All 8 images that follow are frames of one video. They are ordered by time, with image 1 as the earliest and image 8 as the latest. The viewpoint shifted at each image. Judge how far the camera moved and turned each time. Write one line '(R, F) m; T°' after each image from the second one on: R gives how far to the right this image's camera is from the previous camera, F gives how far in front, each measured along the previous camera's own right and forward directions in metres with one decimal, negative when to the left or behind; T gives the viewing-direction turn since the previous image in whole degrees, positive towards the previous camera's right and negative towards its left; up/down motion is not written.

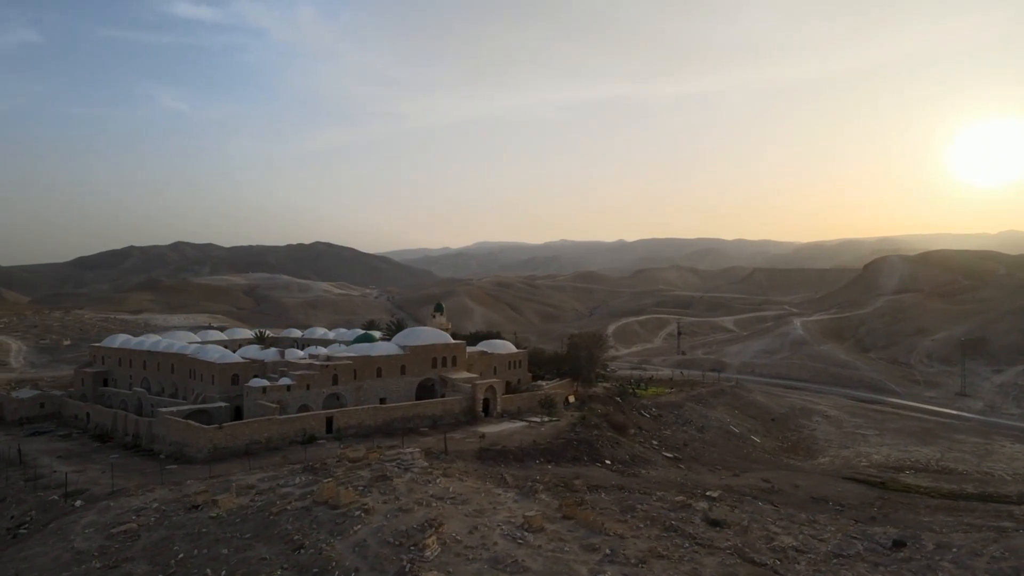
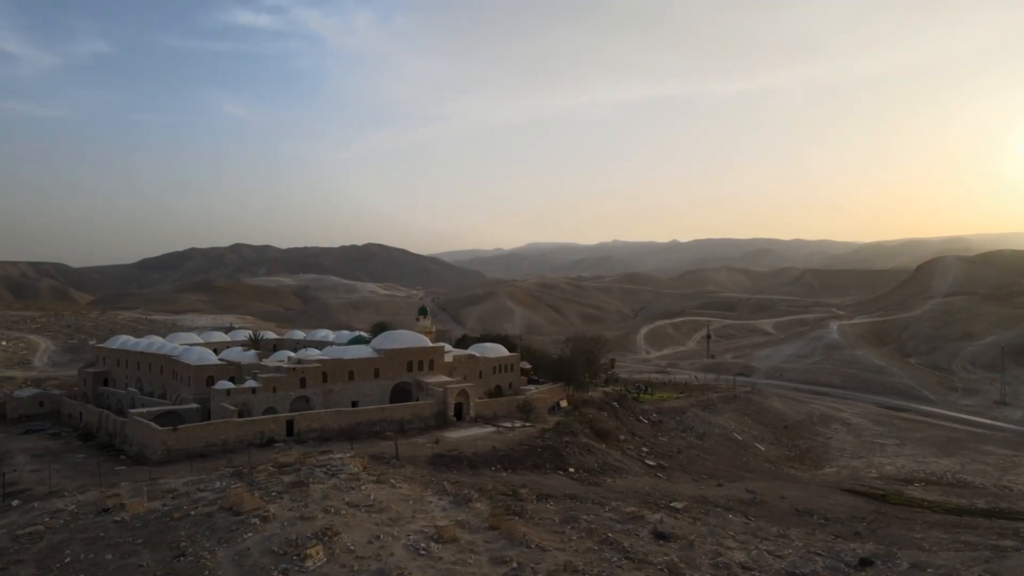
(+2.5, +0.5) m; -4°
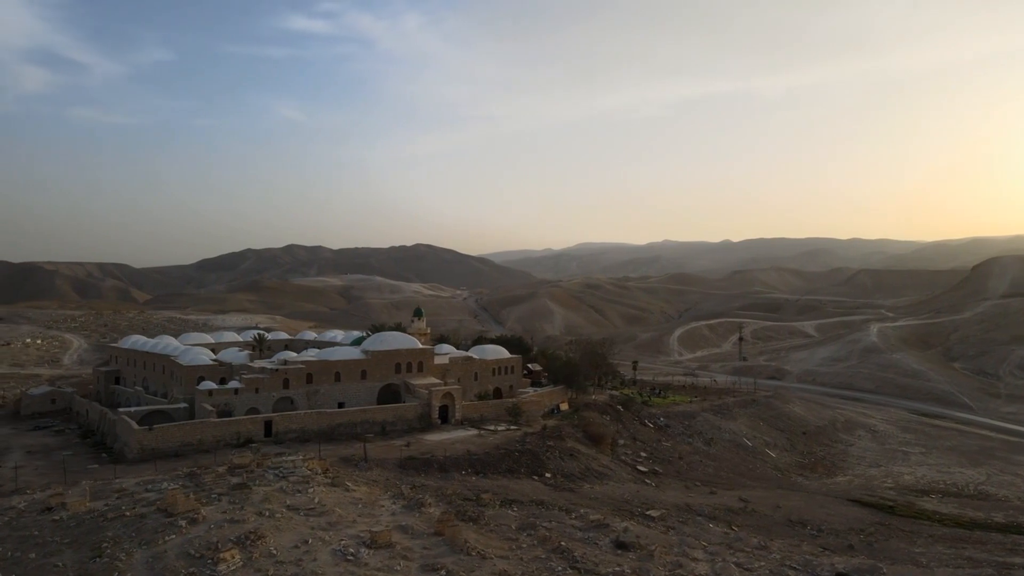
(+2.0, +0.3) m; -3°
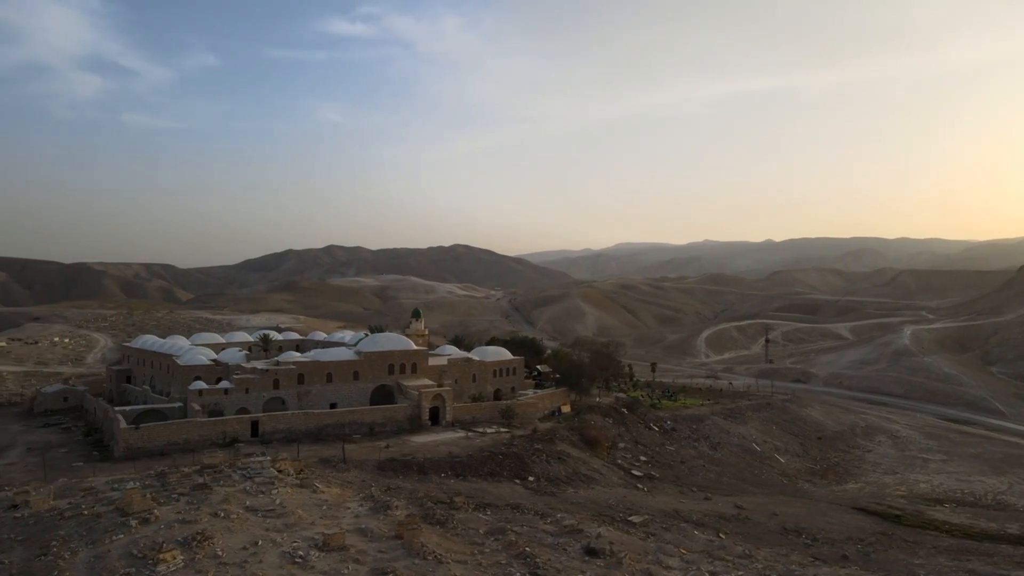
(+1.5, +0.2) m; -3°
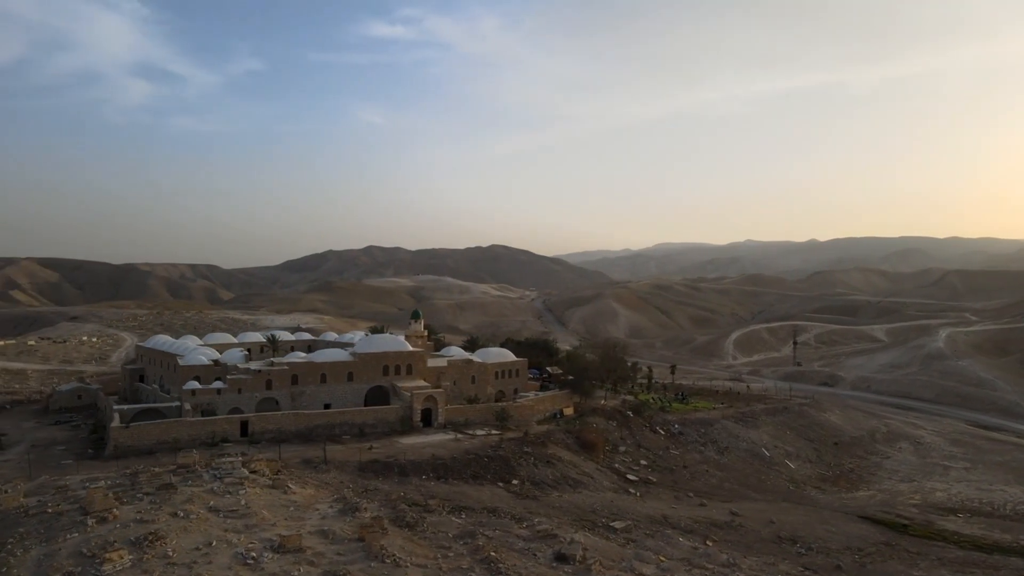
(+1.5, +0.2) m; -3°
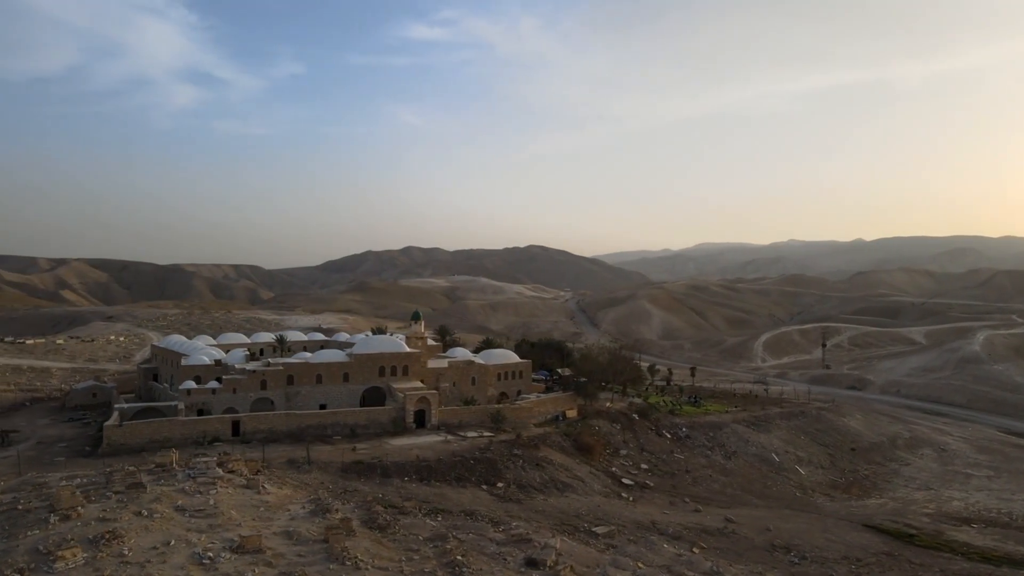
(+1.4, +0.2) m; -3°
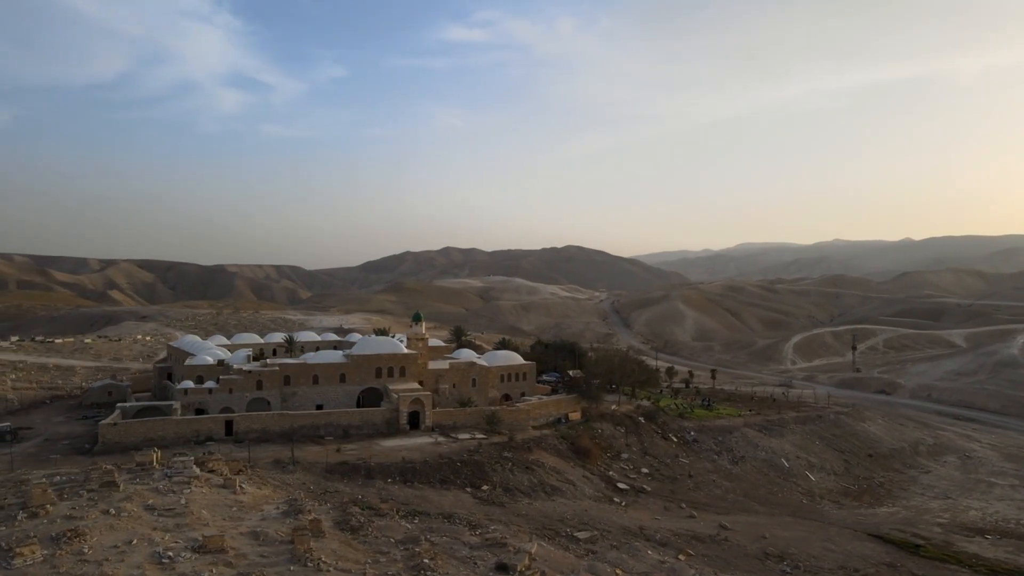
(+1.4, +0.1) m; -3°
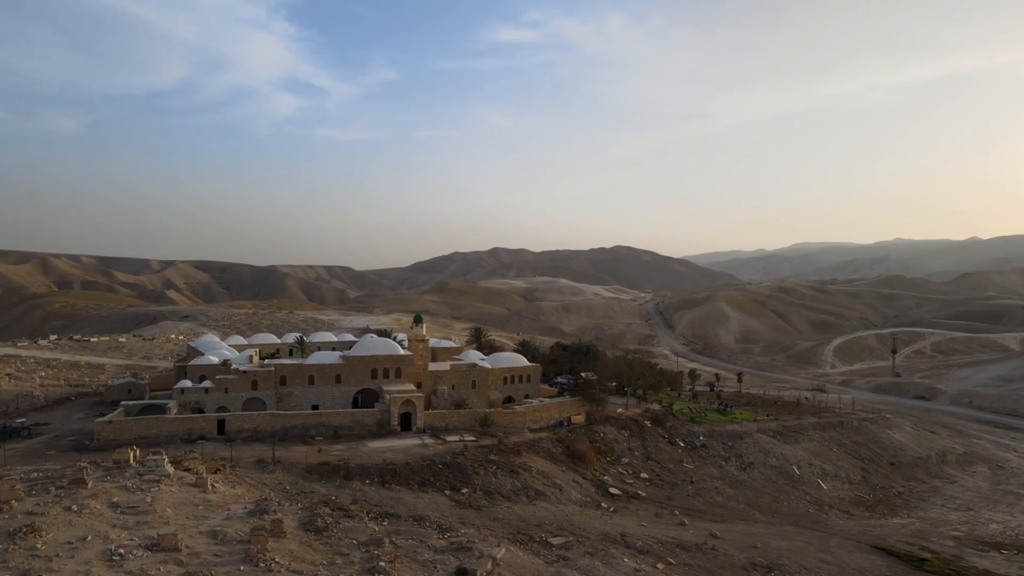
(+1.9, +0.2) m; -4°
